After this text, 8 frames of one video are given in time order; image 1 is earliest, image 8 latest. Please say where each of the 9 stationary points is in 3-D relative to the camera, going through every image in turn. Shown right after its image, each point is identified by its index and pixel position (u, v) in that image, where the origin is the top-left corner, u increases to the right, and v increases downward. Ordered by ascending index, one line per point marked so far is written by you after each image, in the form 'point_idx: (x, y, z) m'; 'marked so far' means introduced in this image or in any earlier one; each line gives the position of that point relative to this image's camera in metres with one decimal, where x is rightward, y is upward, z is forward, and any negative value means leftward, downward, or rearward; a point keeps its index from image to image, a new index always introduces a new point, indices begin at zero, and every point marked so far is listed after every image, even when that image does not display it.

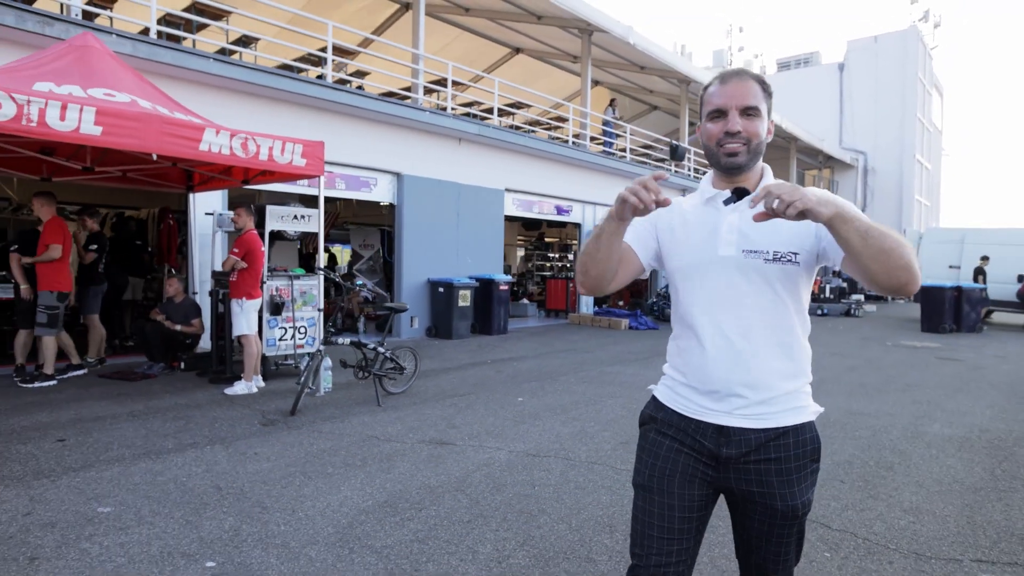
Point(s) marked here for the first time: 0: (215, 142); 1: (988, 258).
0: (-2.5, +1.2, +6.0) m
1: (+11.2, +0.7, +16.8) m
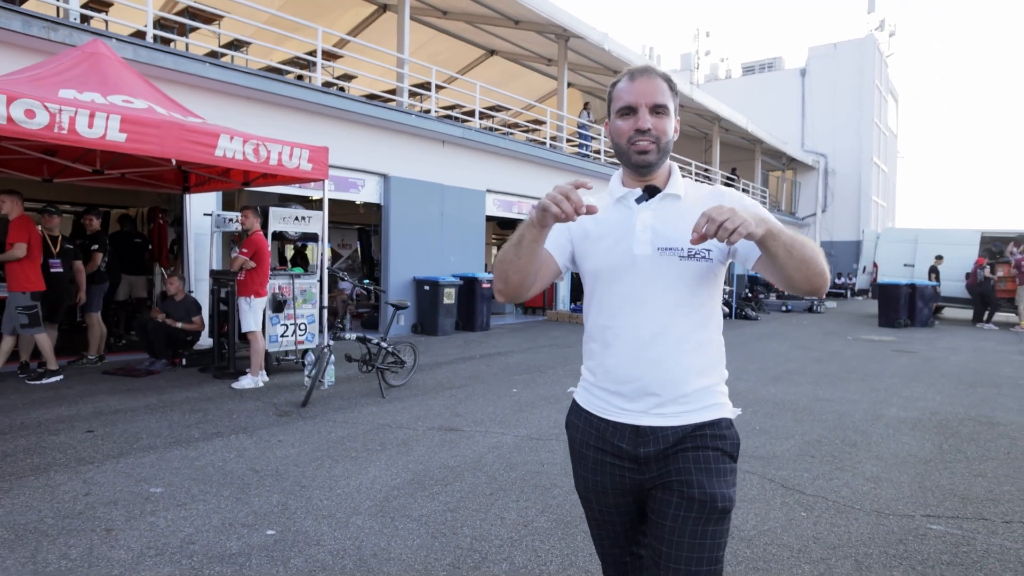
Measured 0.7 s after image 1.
0: (-2.5, +1.2, +6.3) m
1: (+10.7, +0.8, +17.8) m
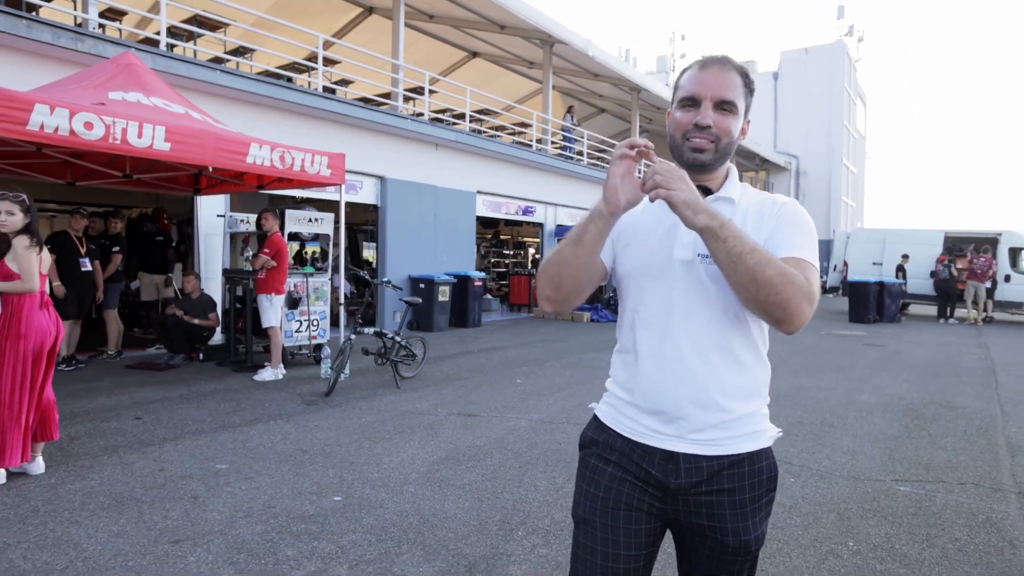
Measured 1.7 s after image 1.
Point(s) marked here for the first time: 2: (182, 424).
0: (-2.4, +1.2, +6.7) m
1: (+10.4, +0.8, +18.7) m
2: (-2.6, -1.1, +5.6) m
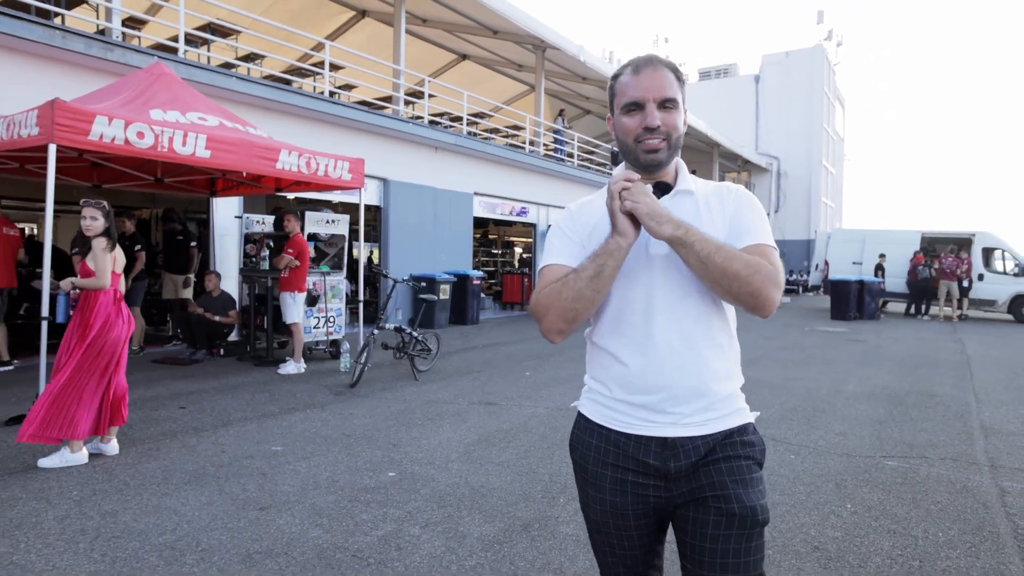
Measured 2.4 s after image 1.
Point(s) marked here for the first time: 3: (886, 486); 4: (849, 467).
0: (-2.2, +1.3, +7.1) m
1: (+10.2, +0.9, +19.4) m
2: (-2.4, -1.0, +6.0) m
3: (+2.3, -1.2, +4.4) m
4: (+2.2, -1.2, +4.8) m
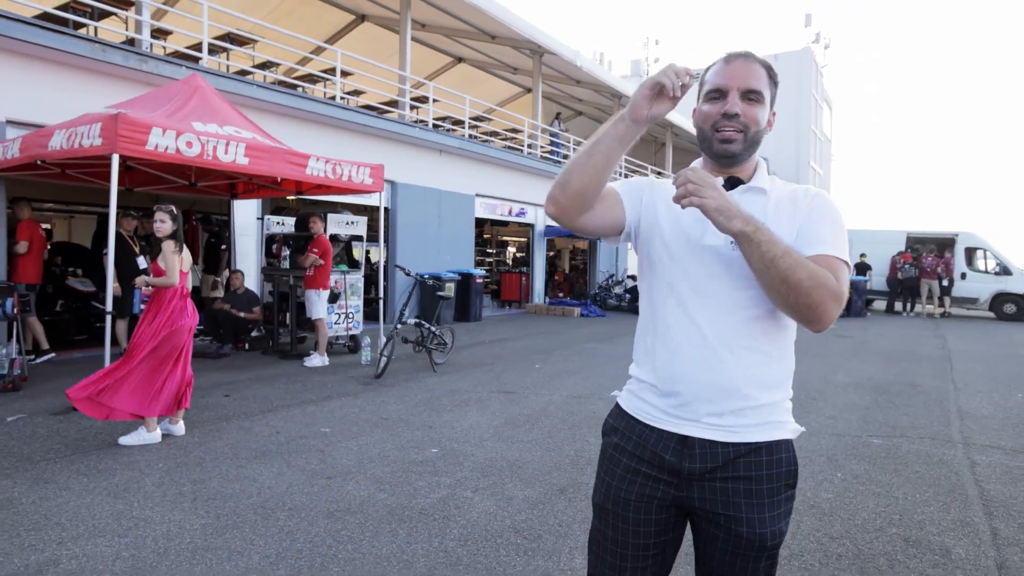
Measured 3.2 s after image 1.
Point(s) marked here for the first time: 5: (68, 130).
0: (-2.1, +1.3, +7.6) m
1: (+10.1, +0.9, +20.1) m
2: (-2.2, -1.0, +6.5) m
3: (+2.5, -1.2, +5.0) m
4: (+2.4, -1.2, +5.3) m
5: (-3.8, +1.4, +6.2) m
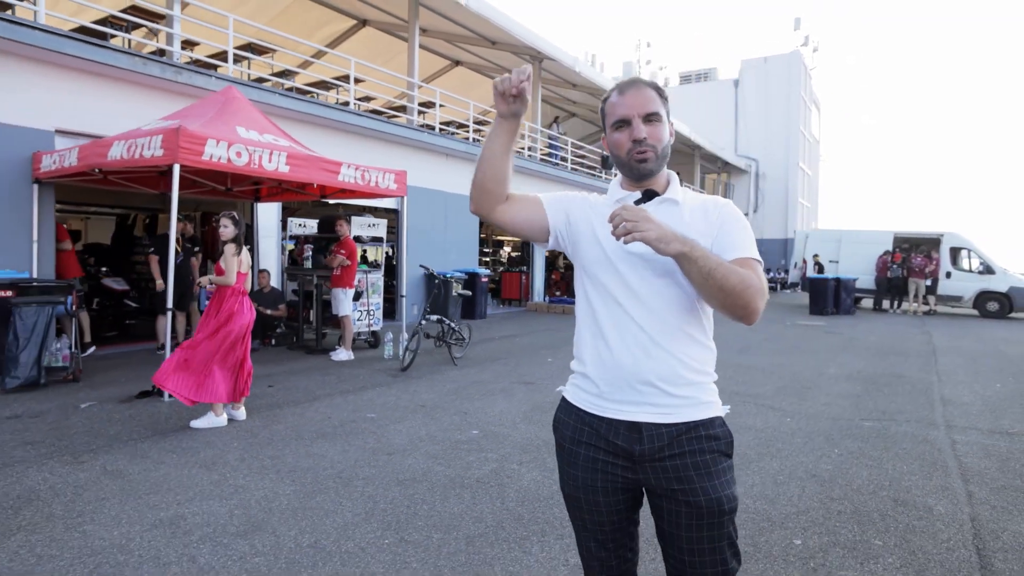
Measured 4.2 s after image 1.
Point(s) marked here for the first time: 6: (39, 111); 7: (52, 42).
0: (-1.9, +1.3, +8.2) m
1: (+10.2, +1.0, +20.9) m
2: (-2.0, -1.0, +7.0) m
3: (+2.7, -1.2, +5.6) m
4: (+2.7, -1.2, +6.0) m
5: (-3.6, +1.4, +6.7) m
6: (-5.3, +2.0, +8.0) m
7: (-4.9, +2.6, +7.7) m
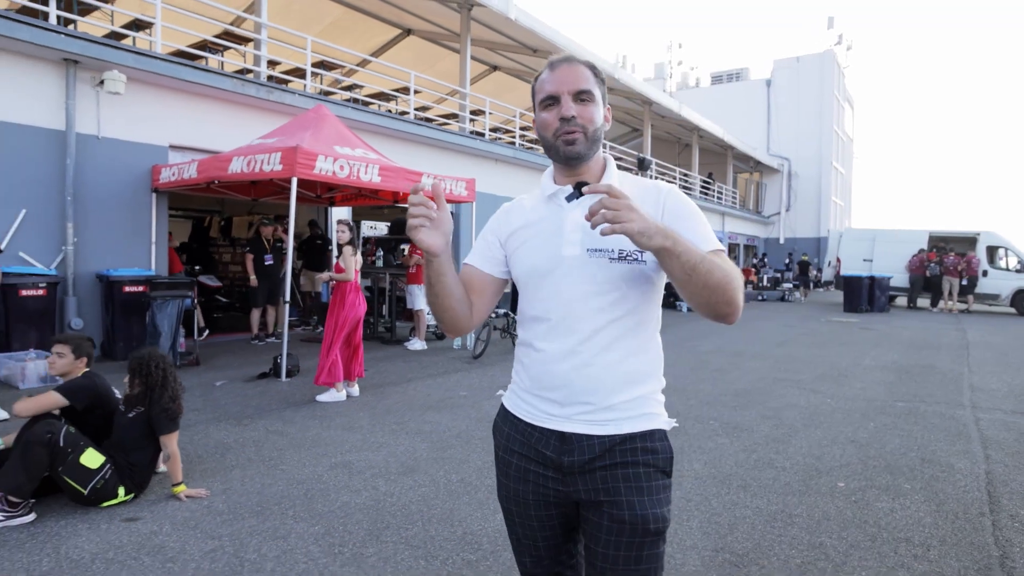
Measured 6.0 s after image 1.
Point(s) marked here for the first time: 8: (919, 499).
0: (-1.1, +1.3, +9.1) m
1: (+11.4, +1.0, +21.4) m
2: (-1.2, -1.0, +8.0) m
3: (+3.4, -1.1, +6.4) m
4: (+3.4, -1.1, +6.8) m
5: (-2.9, +1.4, +7.7) m
6: (-4.5, +2.0, +9.1) m
7: (-4.2, +2.7, +8.7) m
8: (+2.3, -1.2, +4.0) m
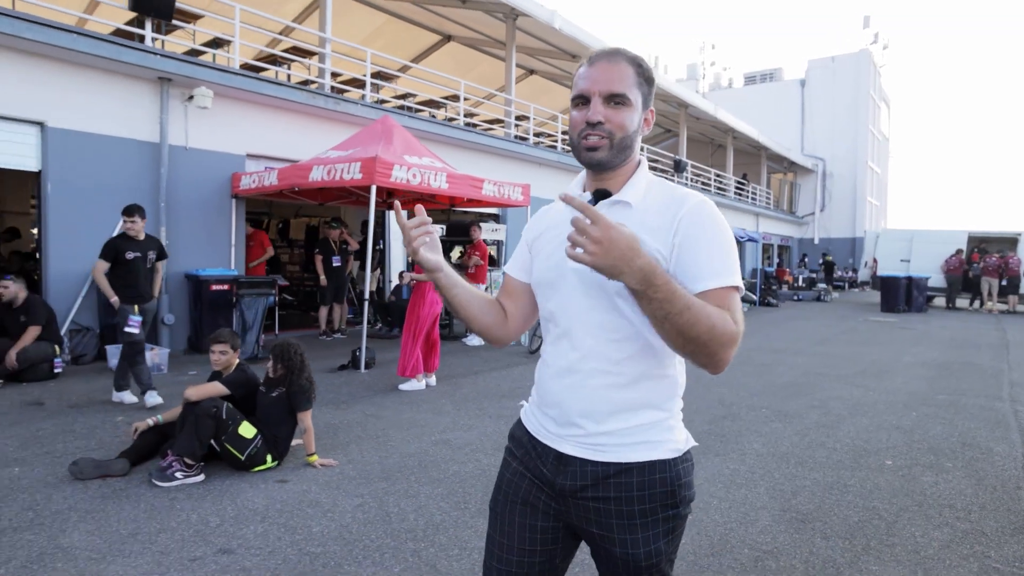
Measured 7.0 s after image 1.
0: (-0.4, +1.4, +9.8) m
1: (+12.6, +1.0, +21.5) m
2: (-0.6, -0.9, +8.6) m
3: (+4.1, -1.1, +6.8) m
4: (+4.0, -1.1, +7.2) m
5: (-2.2, +1.4, +8.4) m
6: (-3.8, +2.0, +9.8) m
7: (-3.4, +2.7, +9.5) m
8: (+2.8, -1.2, +4.5) m
